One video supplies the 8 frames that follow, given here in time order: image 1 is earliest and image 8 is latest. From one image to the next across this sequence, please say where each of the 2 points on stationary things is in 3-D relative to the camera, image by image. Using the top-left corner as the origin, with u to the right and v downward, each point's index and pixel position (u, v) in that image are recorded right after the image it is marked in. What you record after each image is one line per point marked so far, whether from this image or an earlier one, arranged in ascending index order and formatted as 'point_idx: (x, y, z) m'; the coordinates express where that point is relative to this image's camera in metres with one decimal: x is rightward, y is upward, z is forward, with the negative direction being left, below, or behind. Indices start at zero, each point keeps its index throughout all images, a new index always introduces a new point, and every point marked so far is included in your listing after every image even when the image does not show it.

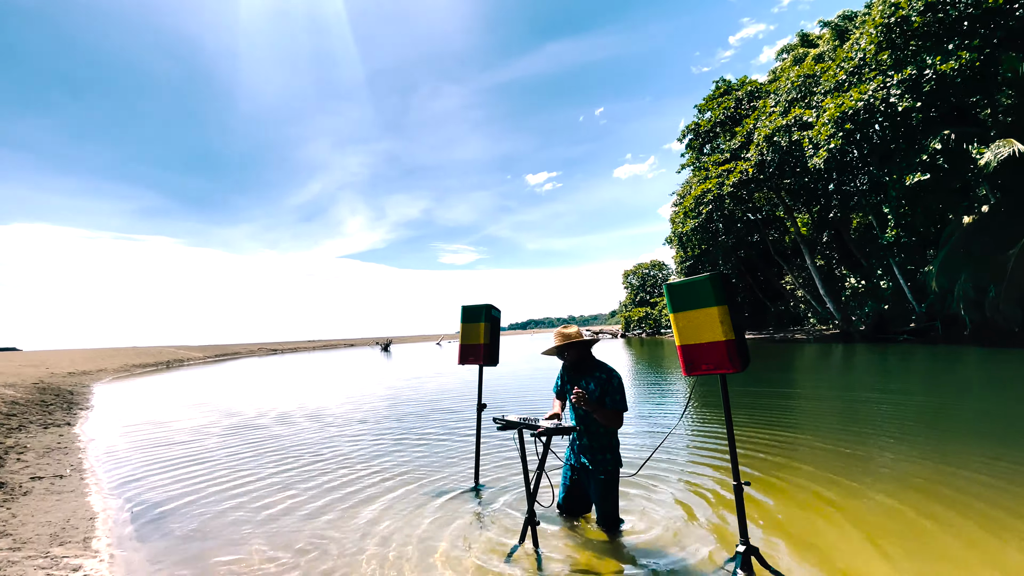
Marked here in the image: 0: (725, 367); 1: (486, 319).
0: (+2.1, -0.8, +4.8) m
1: (-0.5, -0.6, +8.4) m
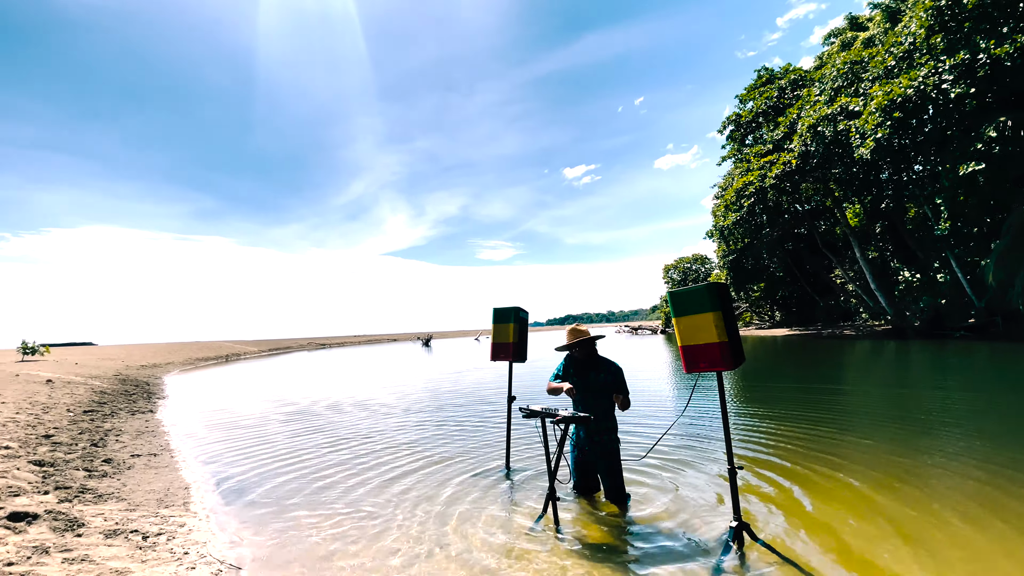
0: (+2.4, -0.9, +5.4) m
1: (0.0, -0.6, +9.2) m
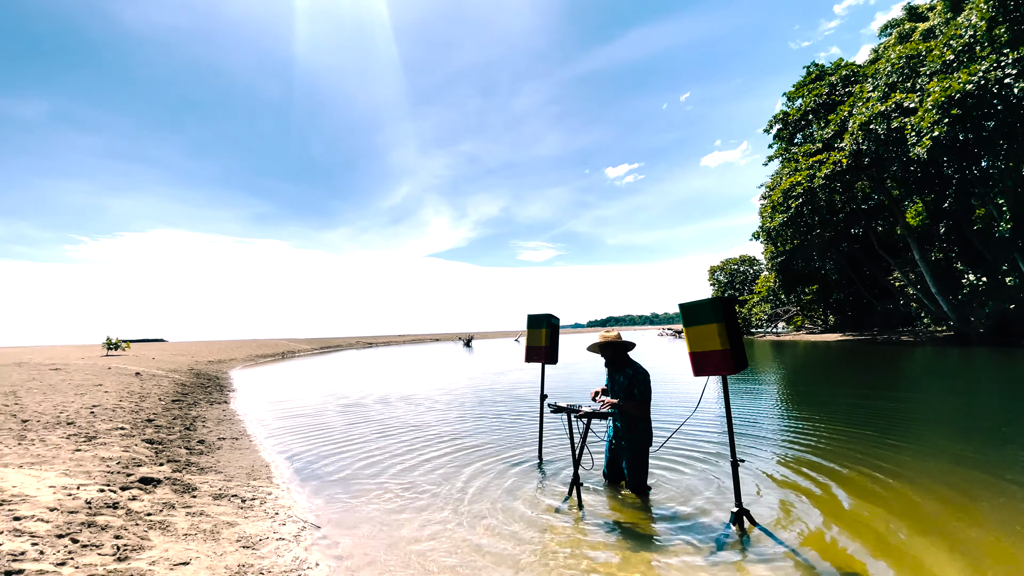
0: (+2.7, -1.1, +6.2) m
1: (+0.7, -0.8, +10.2) m
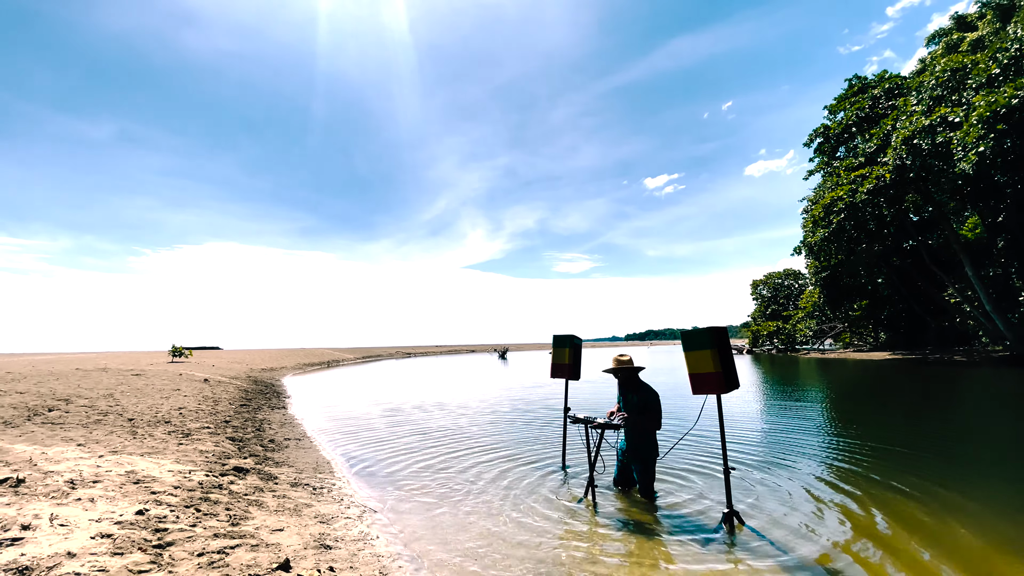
0: (+3.1, -1.5, +7.2) m
1: (+1.4, -1.4, +11.4) m
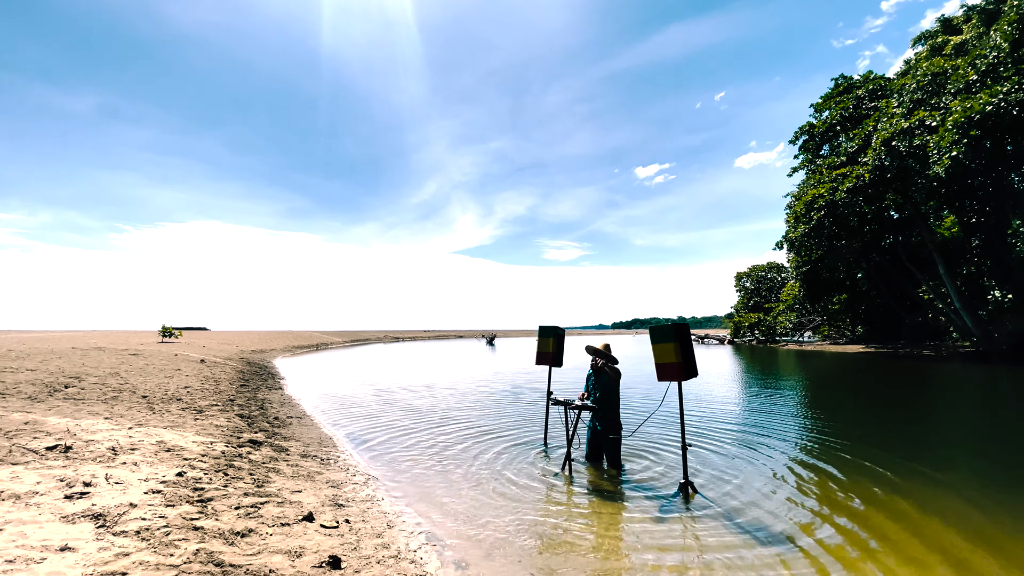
0: (+2.9, -1.6, +8.4) m
1: (+1.1, -1.2, +12.5) m
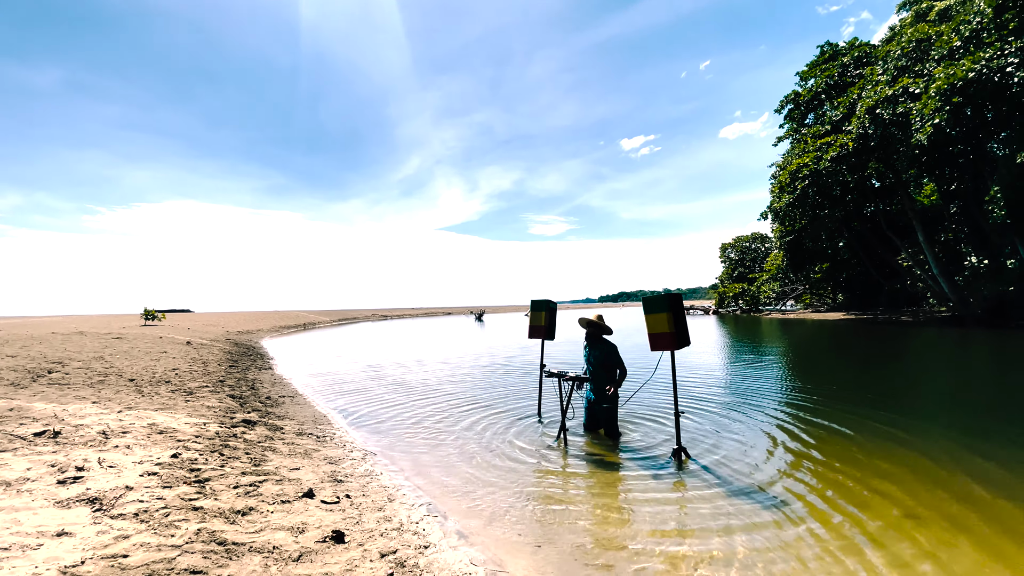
0: (+2.8, -1.0, +8.4) m
1: (+0.9, -0.6, +12.5) m
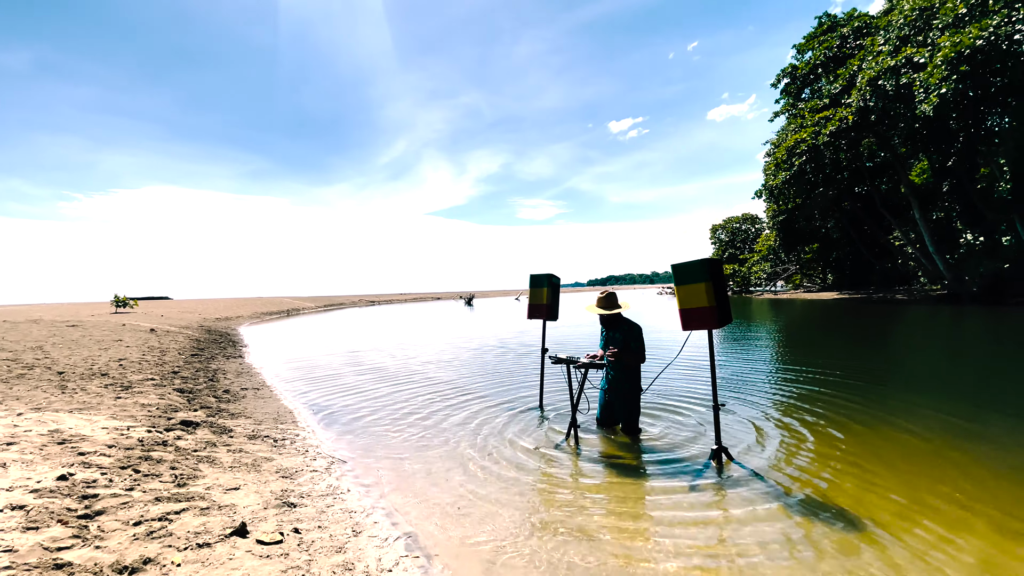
0: (+2.8, -0.5, +6.8) m
1: (+0.8, +0.1, +10.8) m
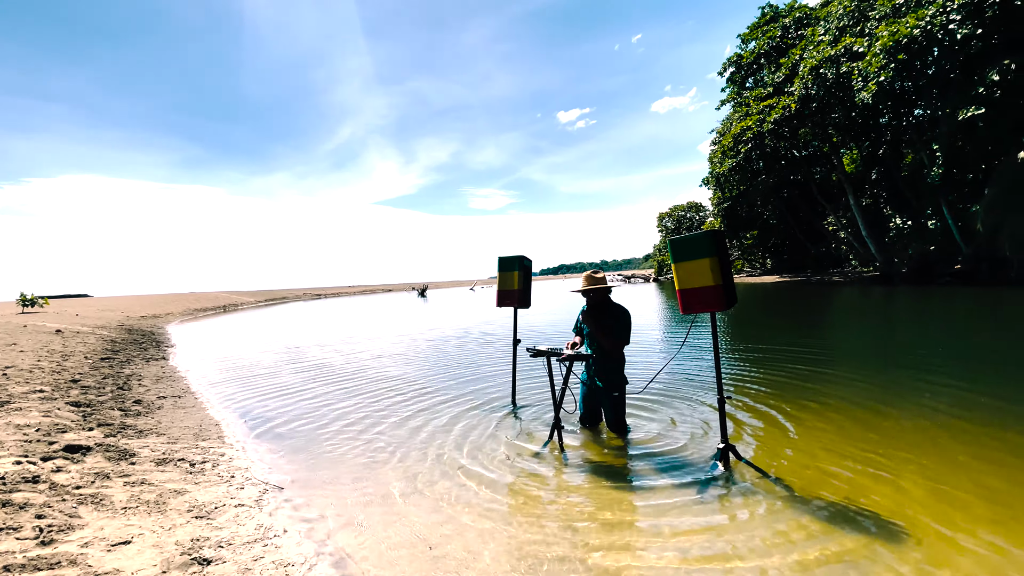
0: (+2.5, -0.2, +5.9) m
1: (+0.1, +0.4, +9.6) m
